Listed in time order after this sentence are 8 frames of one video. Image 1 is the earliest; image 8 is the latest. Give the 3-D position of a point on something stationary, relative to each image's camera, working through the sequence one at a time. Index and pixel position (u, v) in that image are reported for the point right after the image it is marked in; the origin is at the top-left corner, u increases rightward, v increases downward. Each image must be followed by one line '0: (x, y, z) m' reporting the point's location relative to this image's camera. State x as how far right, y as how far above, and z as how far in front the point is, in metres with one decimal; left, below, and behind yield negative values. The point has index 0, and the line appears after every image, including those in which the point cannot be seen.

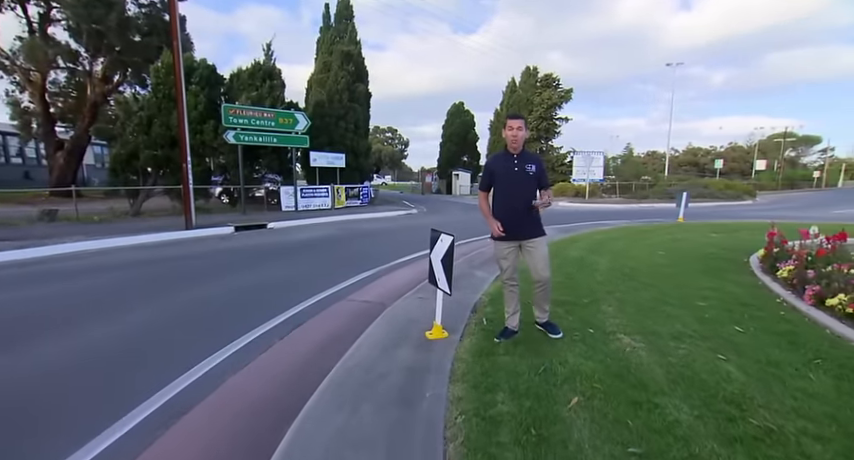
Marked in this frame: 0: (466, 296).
0: (+0.5, -0.9, +5.1) m
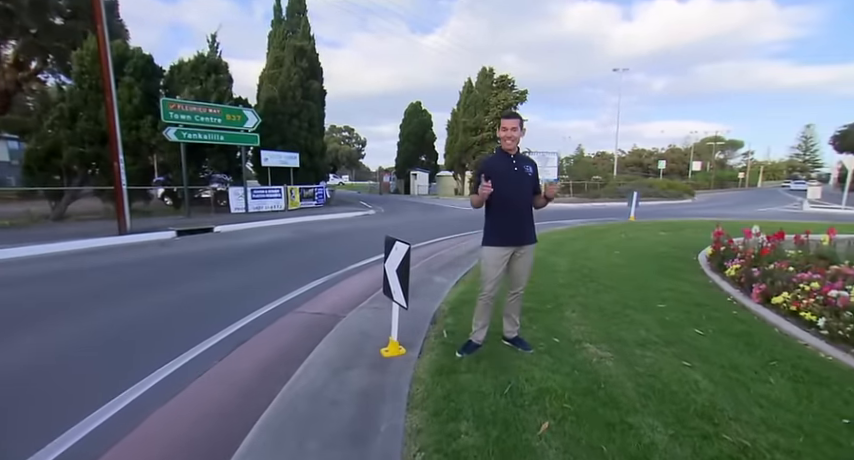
0: (0.0, -0.9, +4.8) m
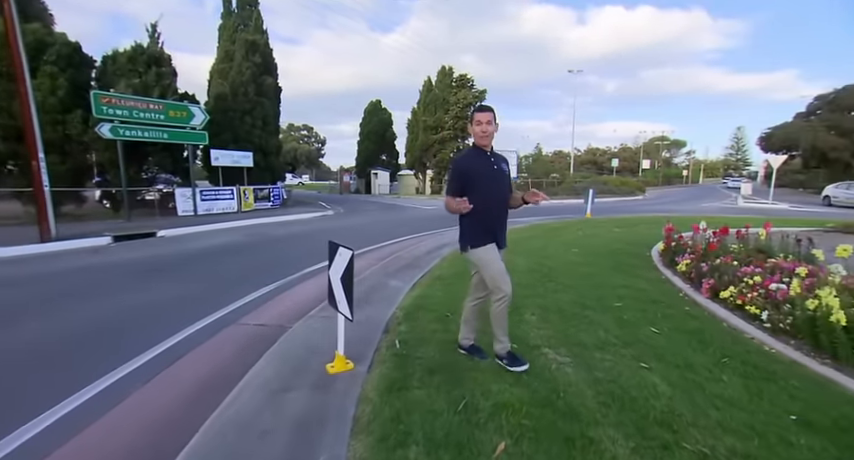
0: (-0.6, -1.0, +4.5) m
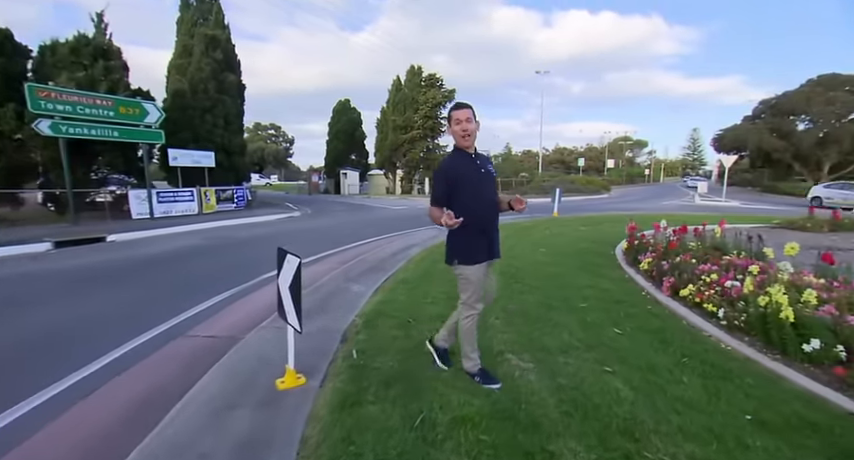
0: (-1.0, -1.0, +4.3) m
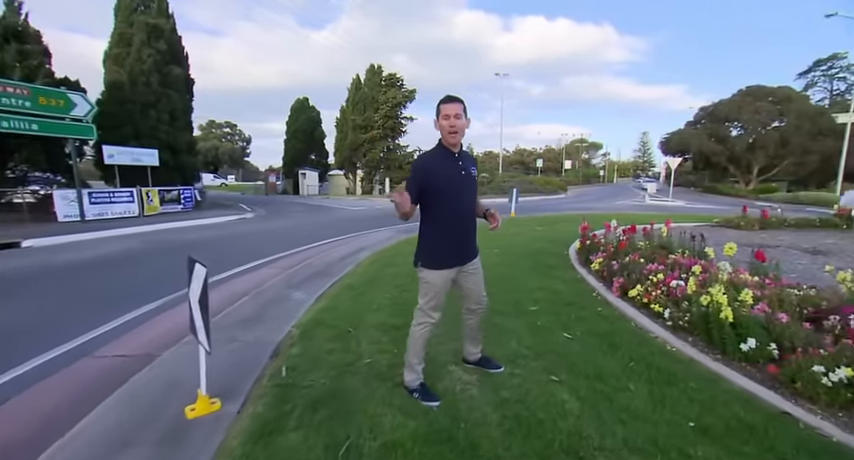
0: (-1.6, -1.0, +3.9) m
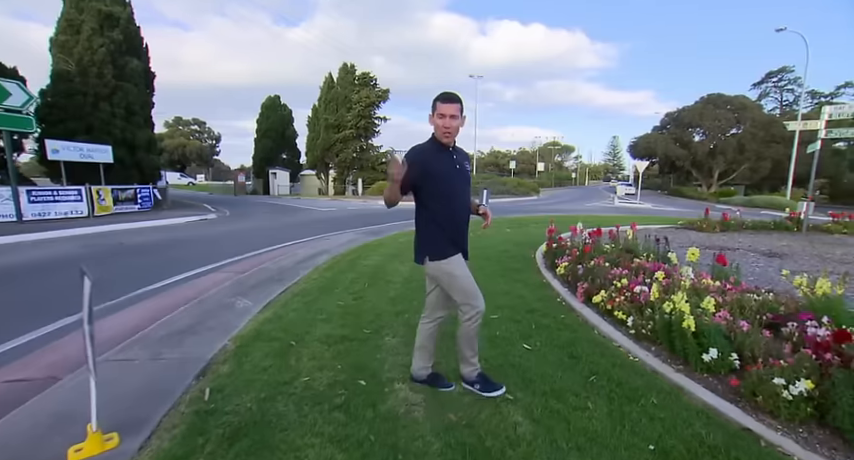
0: (-2.0, -1.1, +3.5) m
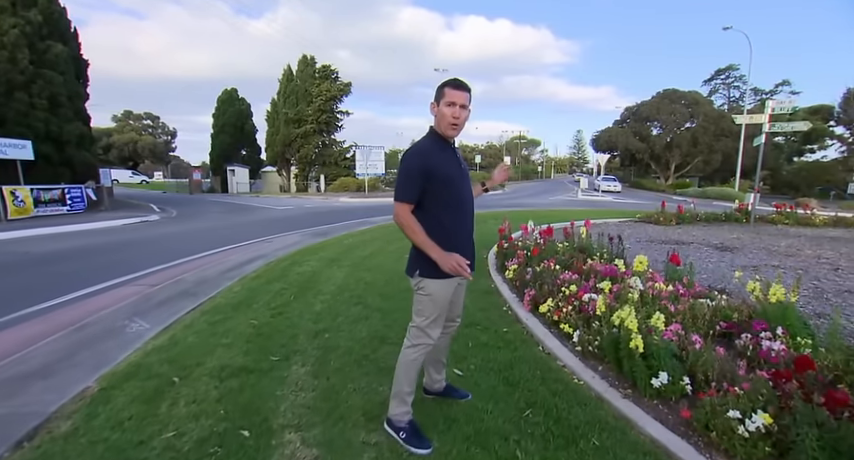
0: (-2.6, -1.2, +2.8) m
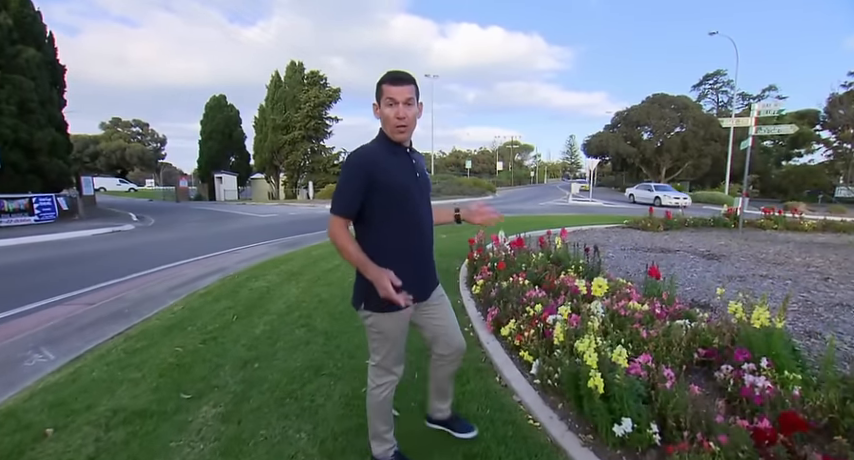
0: (-3.1, -1.3, +2.4) m
